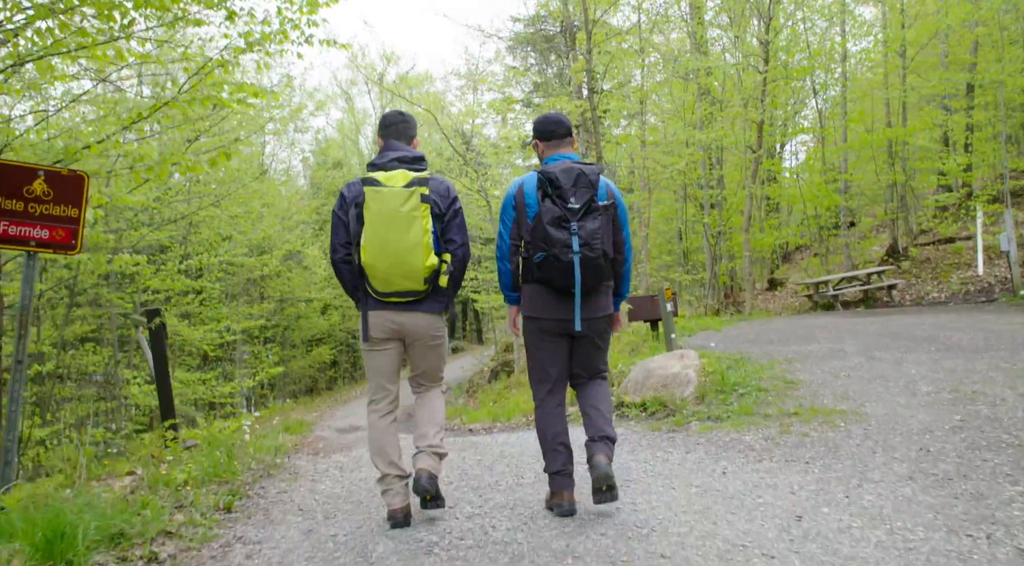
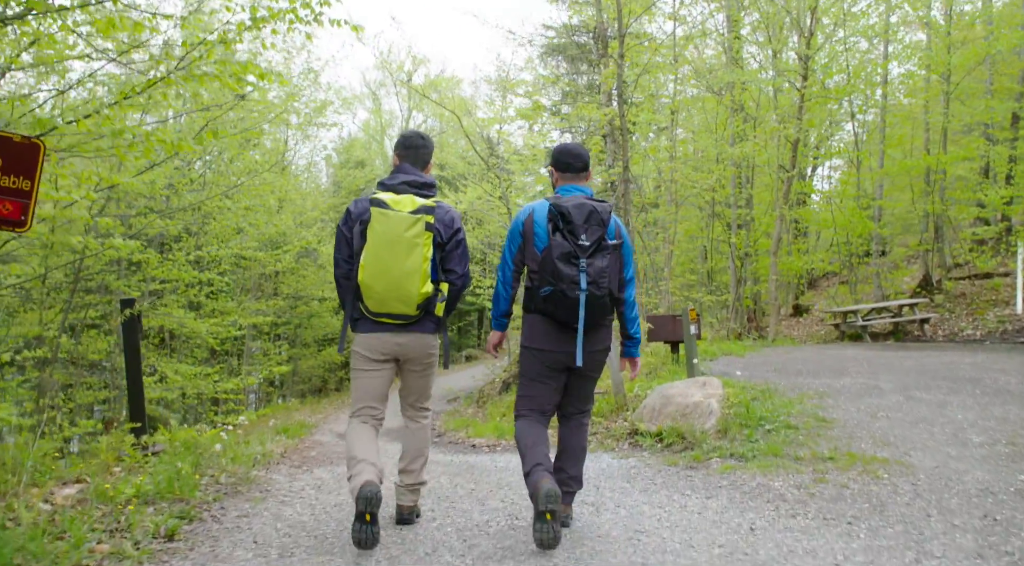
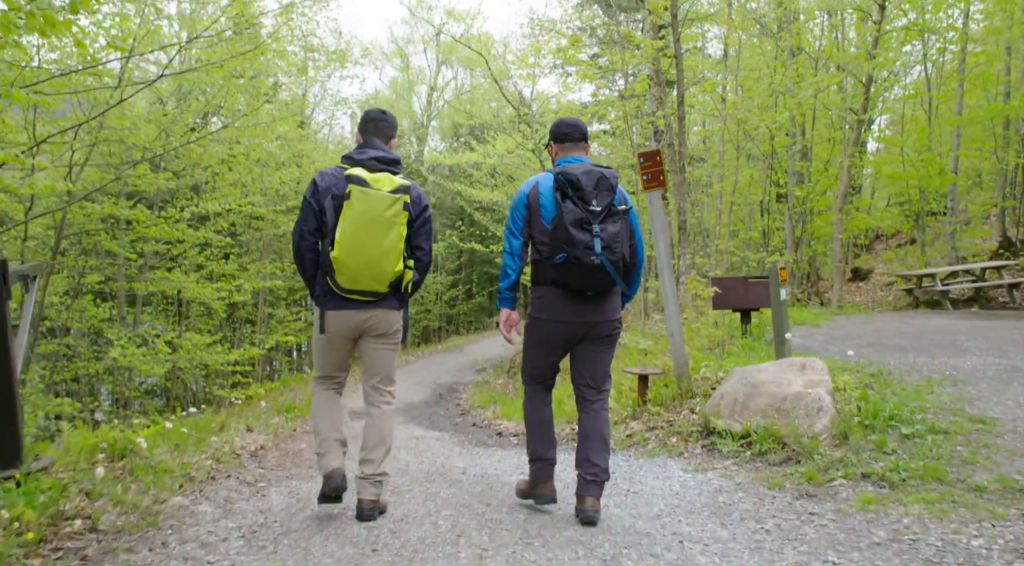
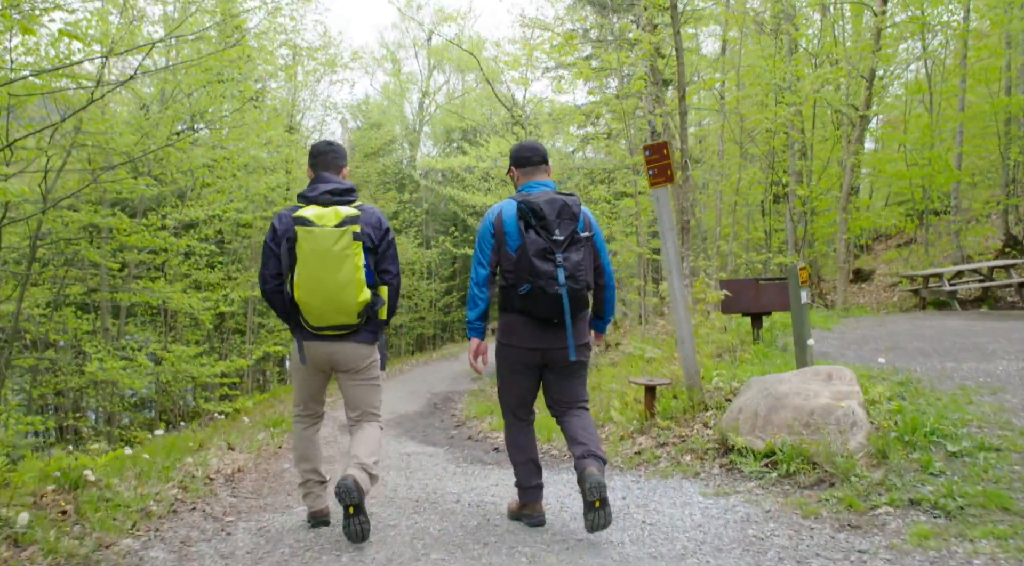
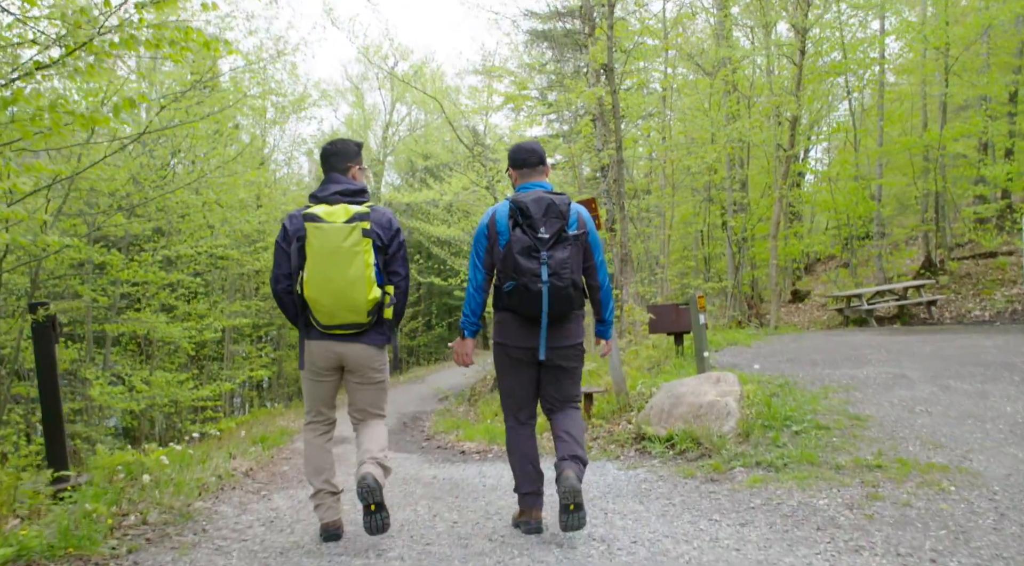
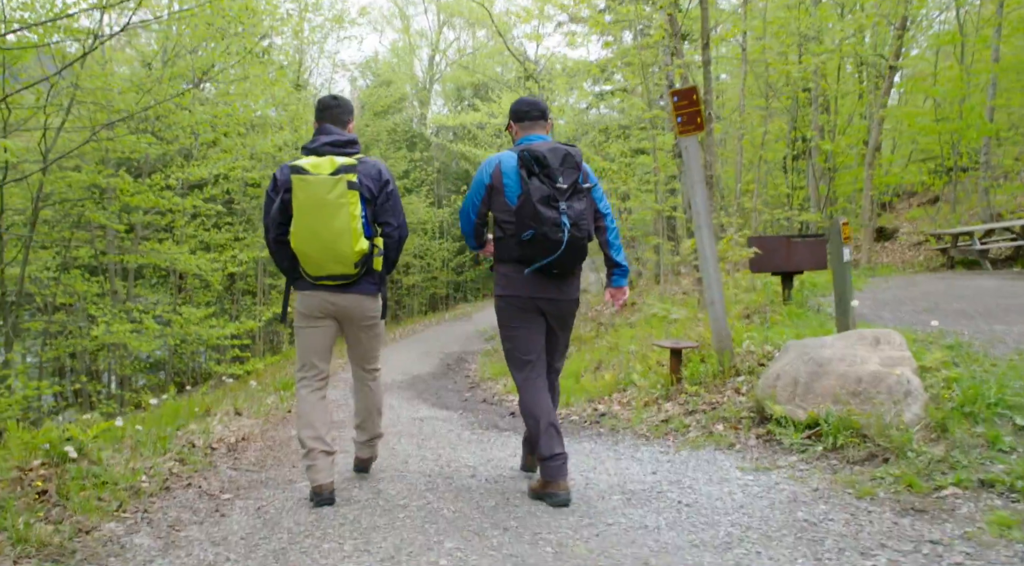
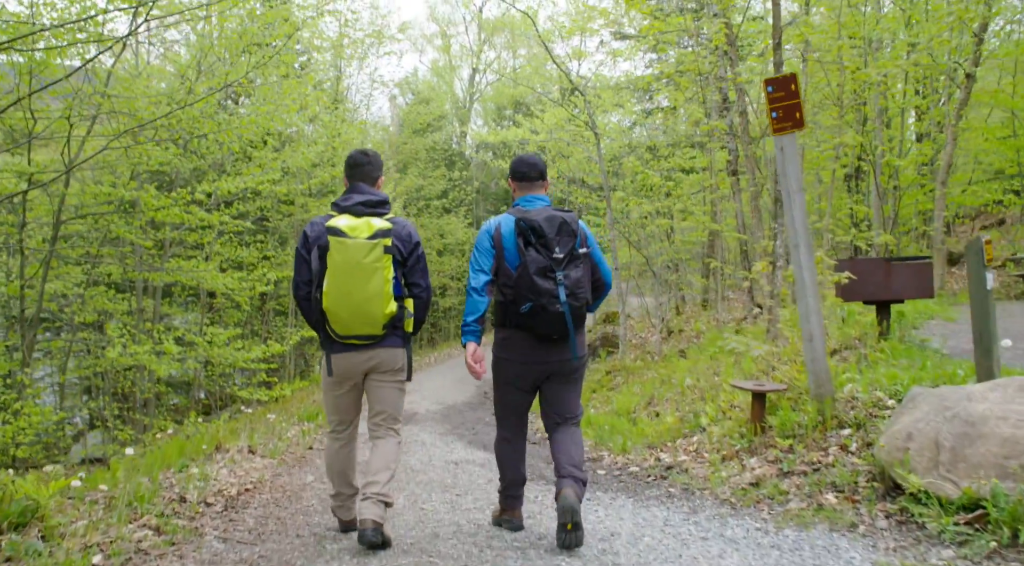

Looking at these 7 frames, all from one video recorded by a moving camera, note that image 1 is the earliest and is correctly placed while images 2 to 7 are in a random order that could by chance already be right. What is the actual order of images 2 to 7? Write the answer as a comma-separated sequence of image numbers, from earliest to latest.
2, 5, 3, 4, 6, 7
